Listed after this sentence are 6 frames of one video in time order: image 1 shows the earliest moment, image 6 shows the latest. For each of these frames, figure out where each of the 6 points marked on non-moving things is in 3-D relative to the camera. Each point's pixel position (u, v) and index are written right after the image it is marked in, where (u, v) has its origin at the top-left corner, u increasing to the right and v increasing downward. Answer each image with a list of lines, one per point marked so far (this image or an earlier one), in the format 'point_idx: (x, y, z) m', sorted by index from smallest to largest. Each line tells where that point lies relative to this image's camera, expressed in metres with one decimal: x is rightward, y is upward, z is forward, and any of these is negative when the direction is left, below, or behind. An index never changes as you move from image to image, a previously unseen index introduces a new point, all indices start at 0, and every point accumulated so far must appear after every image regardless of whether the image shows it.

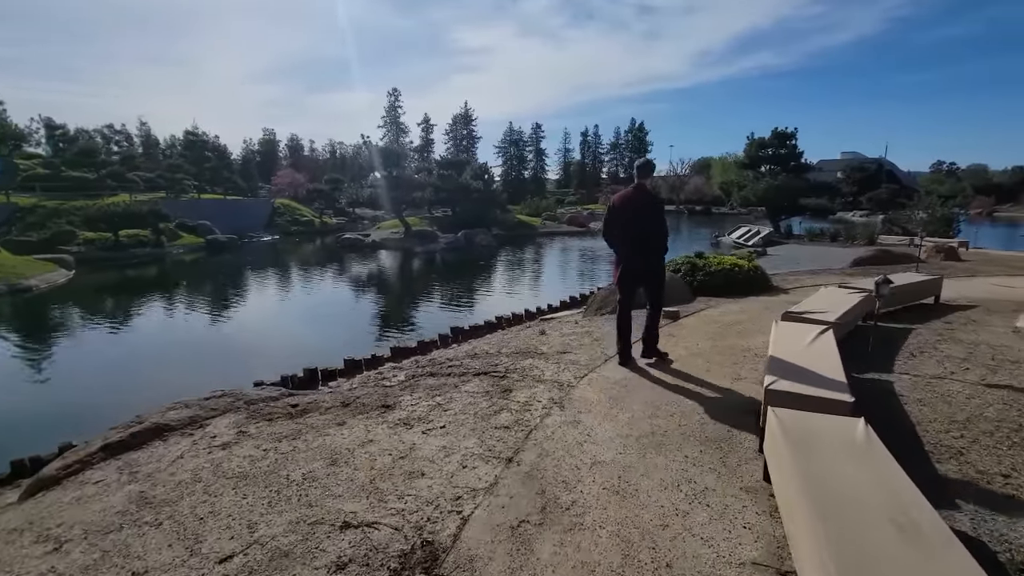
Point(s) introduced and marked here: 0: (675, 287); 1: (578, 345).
0: (+2.9, 0.0, +8.8) m
1: (+0.8, -0.7, +6.2) m
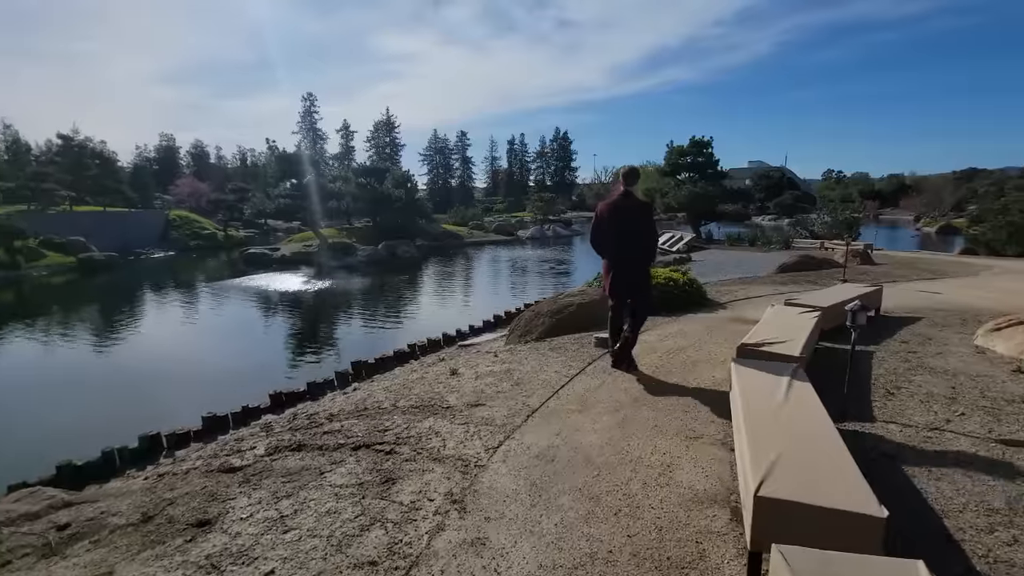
0: (+1.5, -0.3, +7.8) m
1: (-0.2, -1.0, +5.0) m
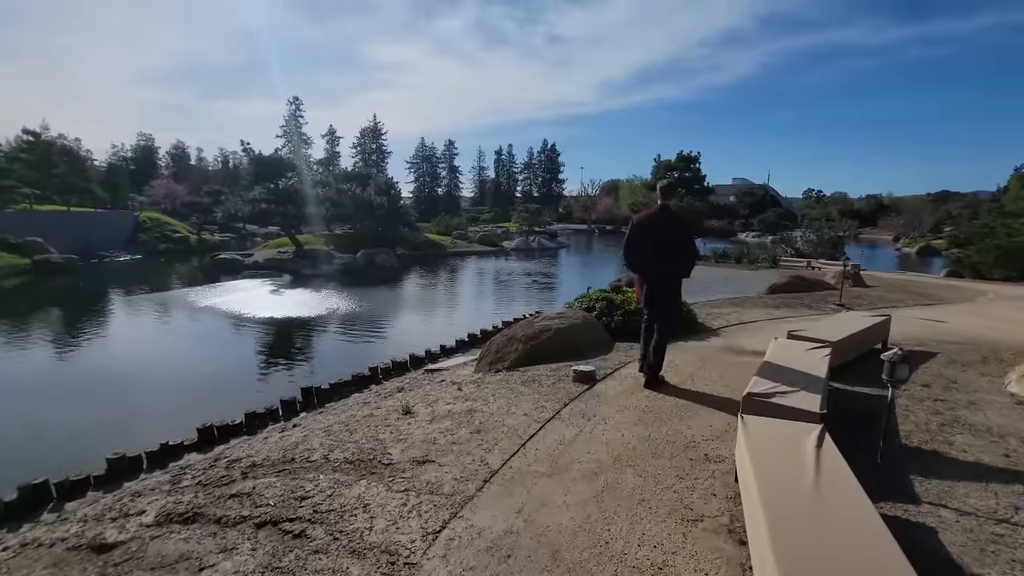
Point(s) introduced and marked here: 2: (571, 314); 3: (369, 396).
0: (+1.1, -0.6, +7.0) m
1: (-0.5, -1.3, +4.1) m
2: (+0.9, -0.4, +7.2) m
3: (-1.9, -1.5, +6.7) m
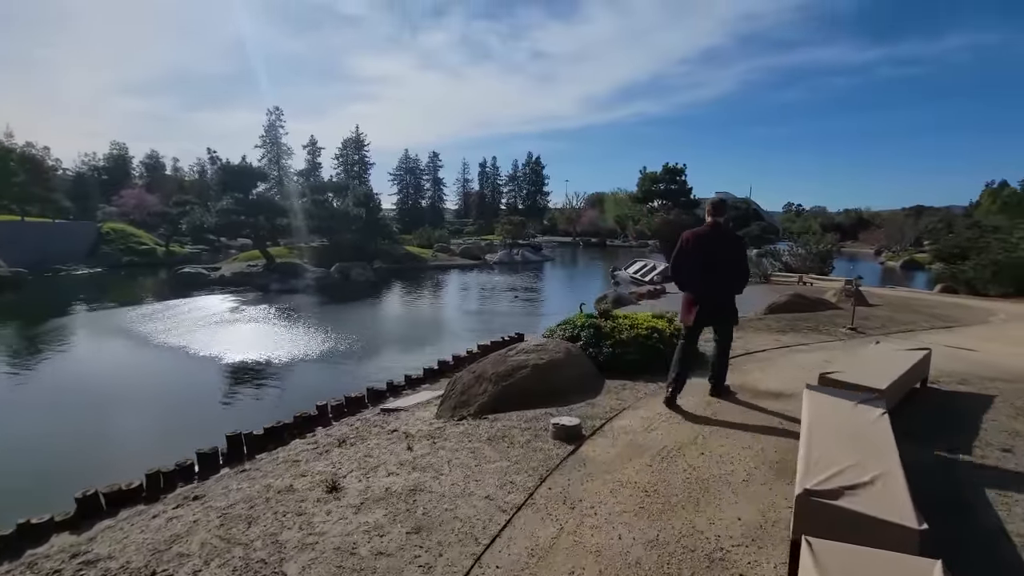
0: (+0.7, -0.9, +5.9) m
1: (-0.8, -1.5, +2.9) m
2: (+0.5, -0.7, +6.1) m
3: (-2.3, -1.8, +5.4) m
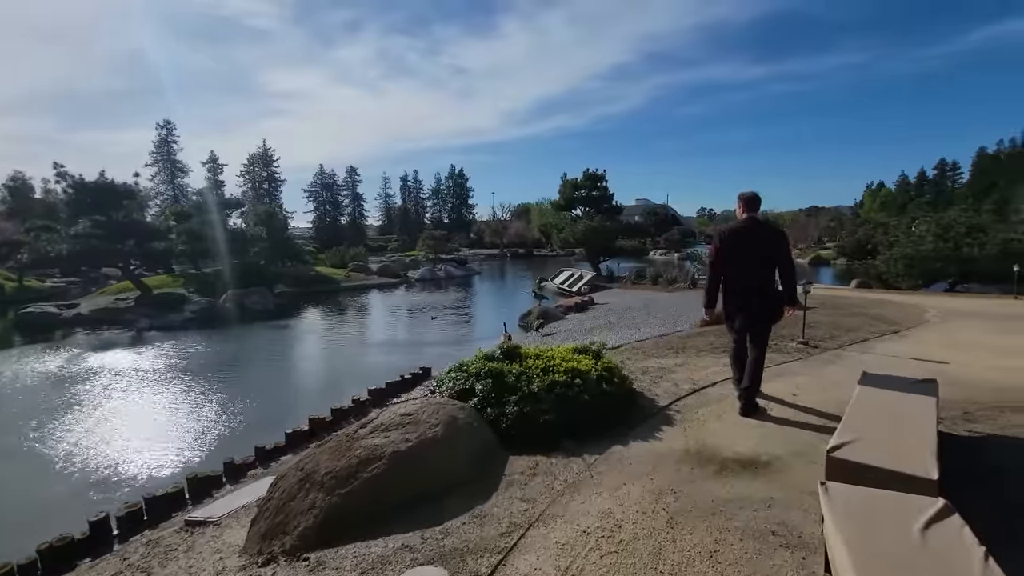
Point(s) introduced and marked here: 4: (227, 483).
0: (-0.4, -1.2, +3.9) m
1: (-1.5, -1.8, +0.7) m
2: (-0.7, -1.0, +4.1) m
3: (-3.3, -2.2, +3.0) m
4: (-3.5, -2.3, +6.0) m
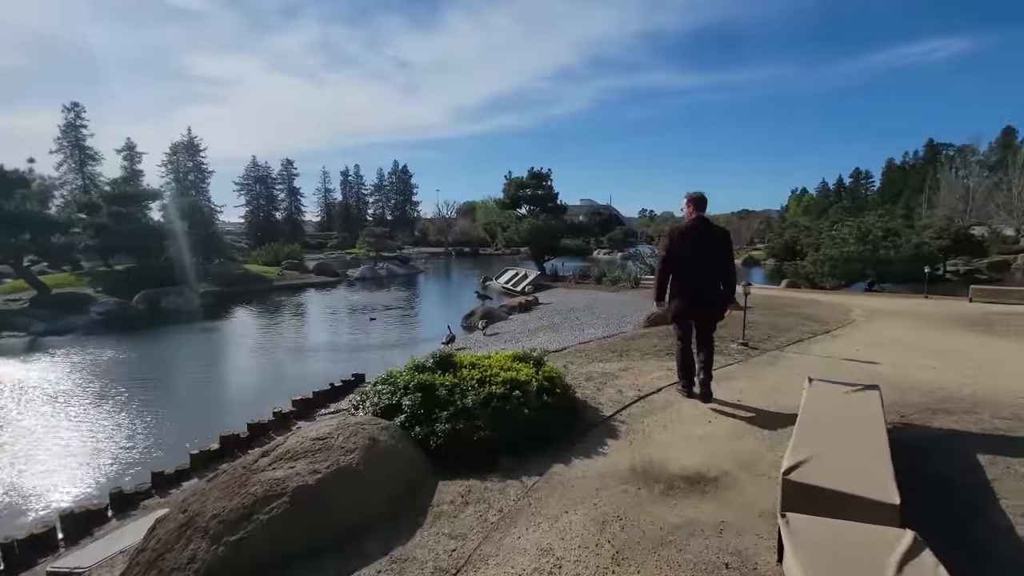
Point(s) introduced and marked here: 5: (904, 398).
0: (-0.9, -1.3, +3.4) m
1: (-1.6, -1.9, +0.1) m
2: (-1.2, -1.1, +3.5) m
3: (-3.7, -2.3, +2.2) m
4: (-4.2, -2.4, +5.2) m
5: (+4.0, -1.1, +5.0) m
